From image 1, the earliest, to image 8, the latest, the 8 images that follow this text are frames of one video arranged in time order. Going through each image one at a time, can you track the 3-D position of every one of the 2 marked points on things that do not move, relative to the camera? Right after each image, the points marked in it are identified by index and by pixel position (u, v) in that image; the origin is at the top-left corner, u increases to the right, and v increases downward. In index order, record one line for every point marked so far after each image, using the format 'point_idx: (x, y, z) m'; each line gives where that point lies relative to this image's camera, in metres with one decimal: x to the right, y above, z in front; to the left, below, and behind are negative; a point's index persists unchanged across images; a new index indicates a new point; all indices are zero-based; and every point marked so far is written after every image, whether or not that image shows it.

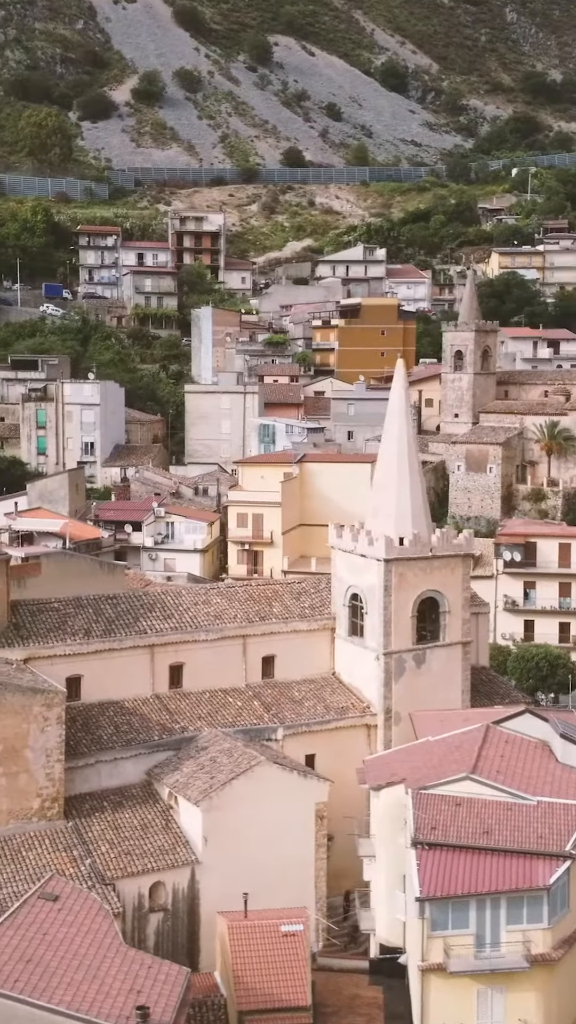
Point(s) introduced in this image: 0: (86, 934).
0: (-2.8, -5.9, +20.0) m
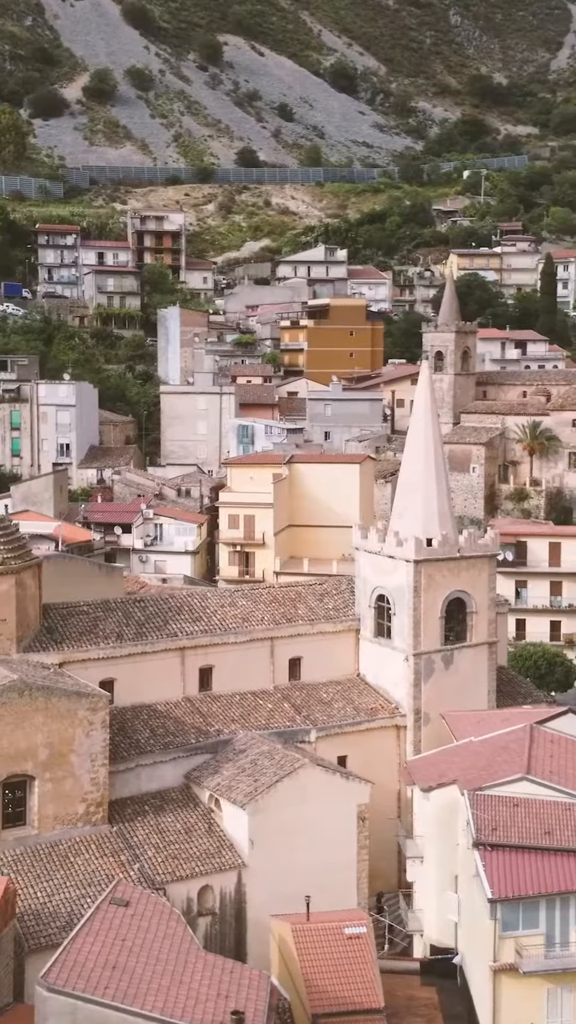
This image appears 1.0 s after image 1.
0: (-1.7, -5.9, +19.9) m
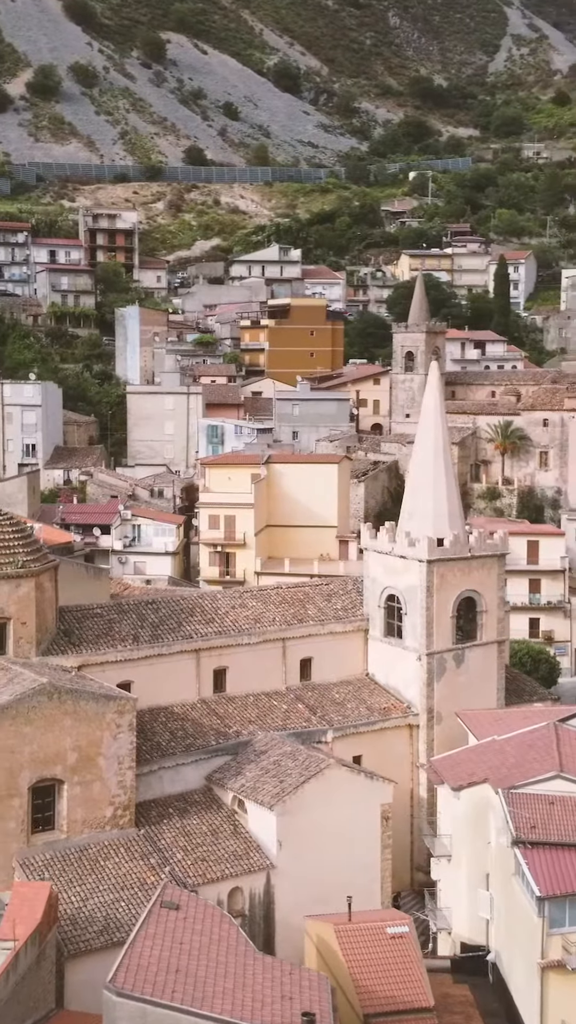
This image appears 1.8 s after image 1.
0: (-1.0, -6.0, +19.9) m
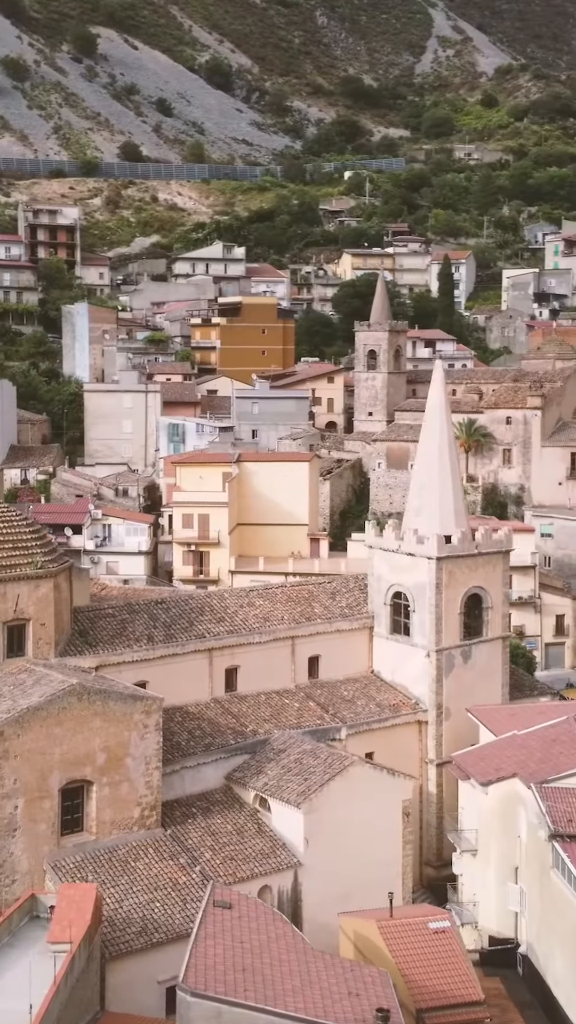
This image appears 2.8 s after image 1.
0: (-0.2, -5.9, +19.9) m
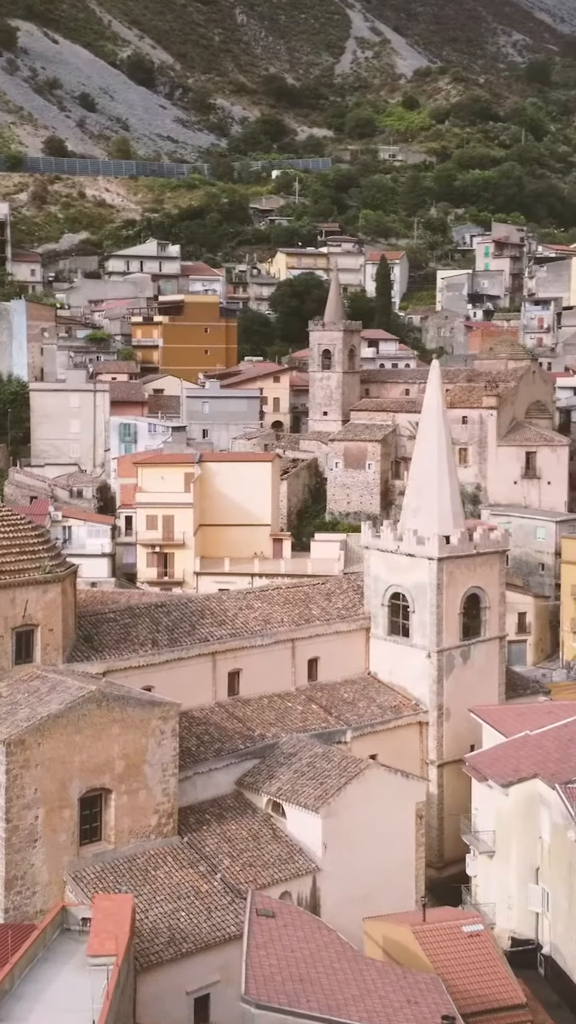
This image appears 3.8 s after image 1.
0: (+0.5, -5.9, +19.6) m
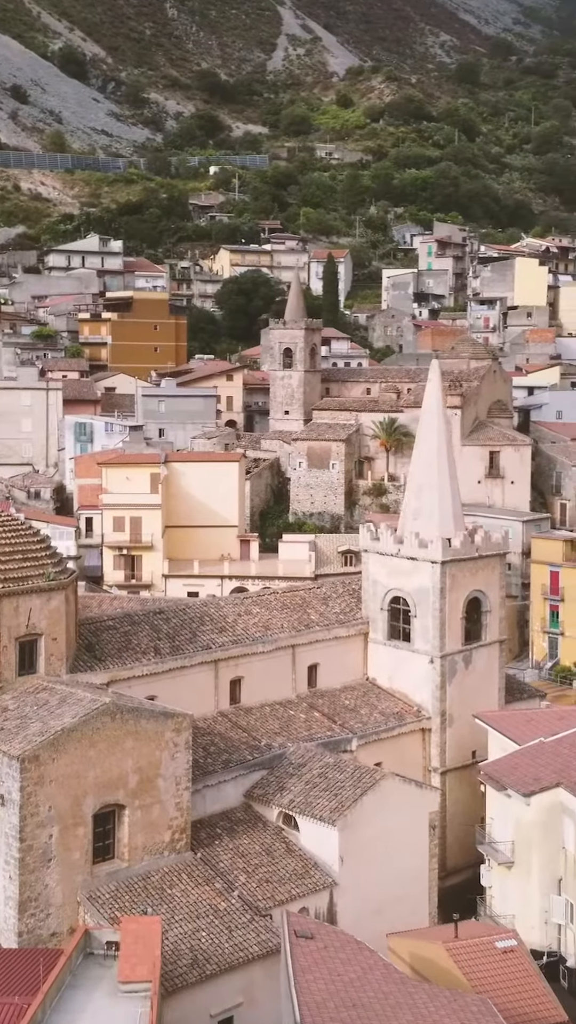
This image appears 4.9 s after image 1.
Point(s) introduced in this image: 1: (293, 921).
0: (+1.0, -6.0, +18.8) m
1: (+0.1, -5.6, +19.7) m
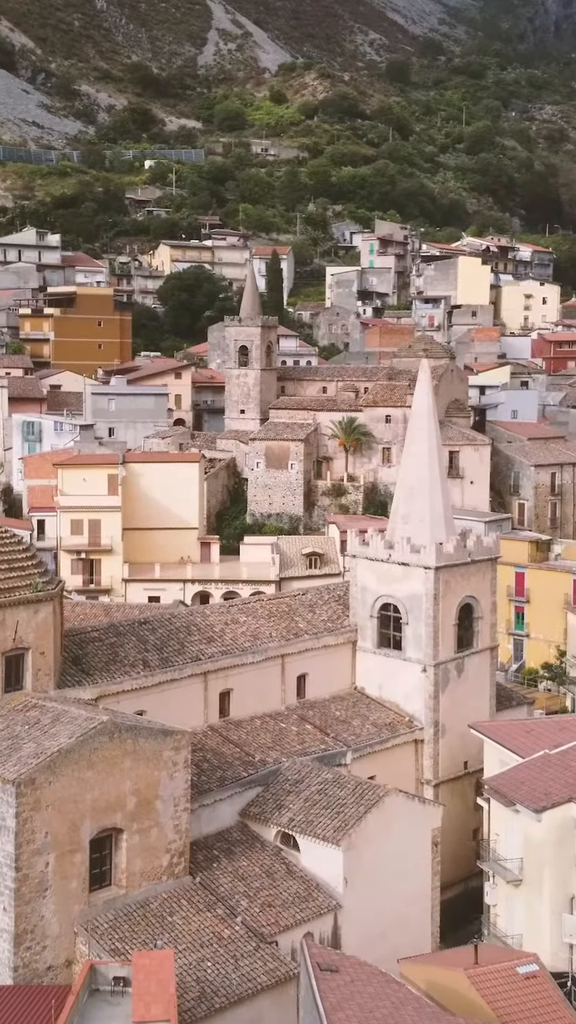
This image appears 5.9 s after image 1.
0: (+1.4, -6.1, +17.7) m
1: (+0.3, -5.7, +18.6) m
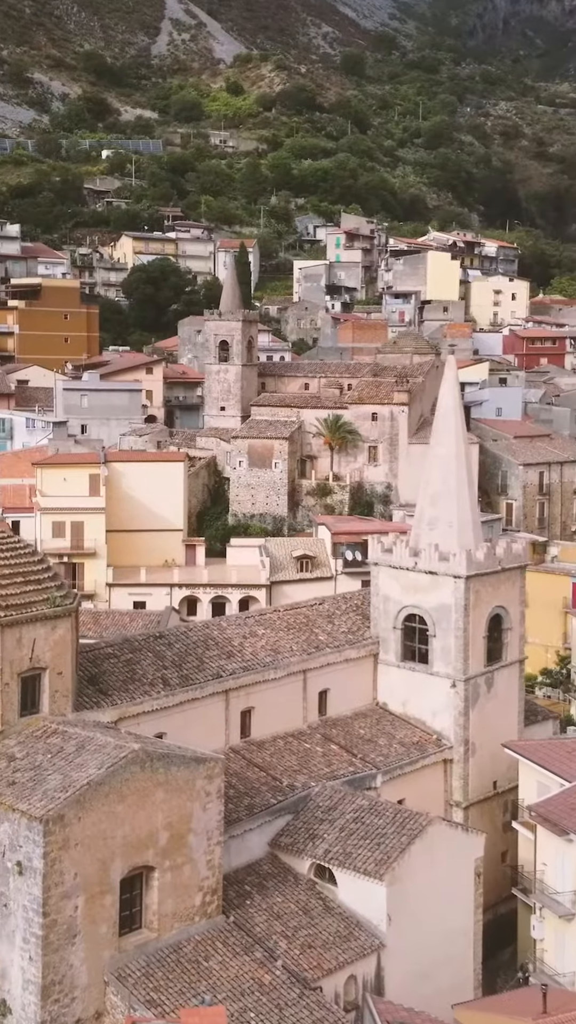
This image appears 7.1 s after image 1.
0: (+2.1, -6.2, +16.1) m
1: (+1.1, -5.8, +16.8) m
